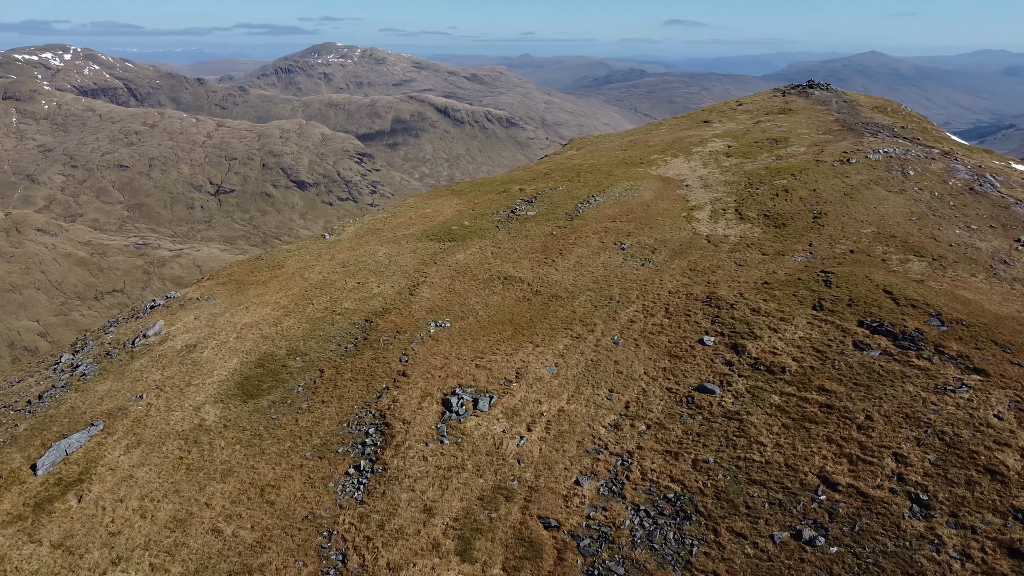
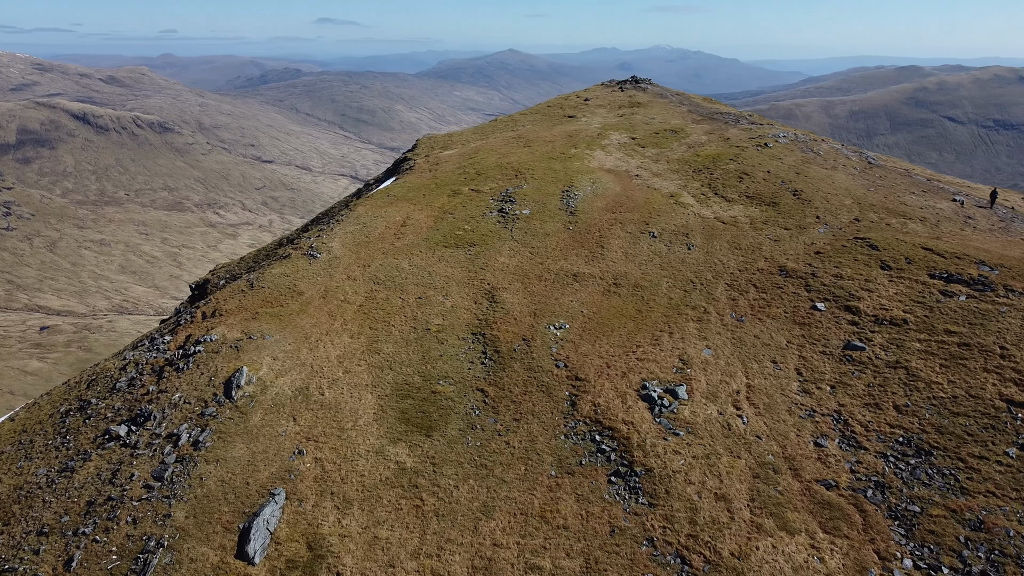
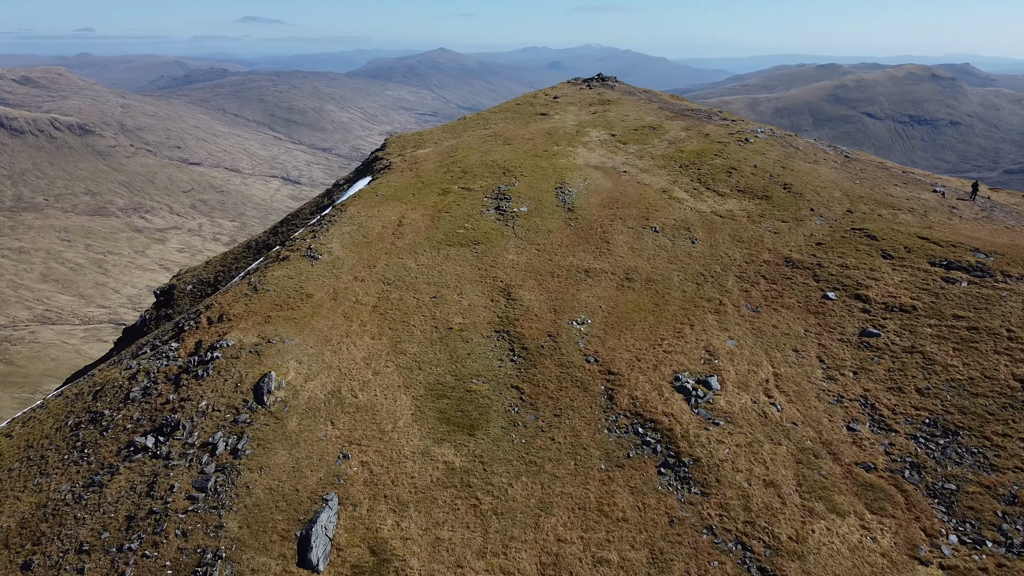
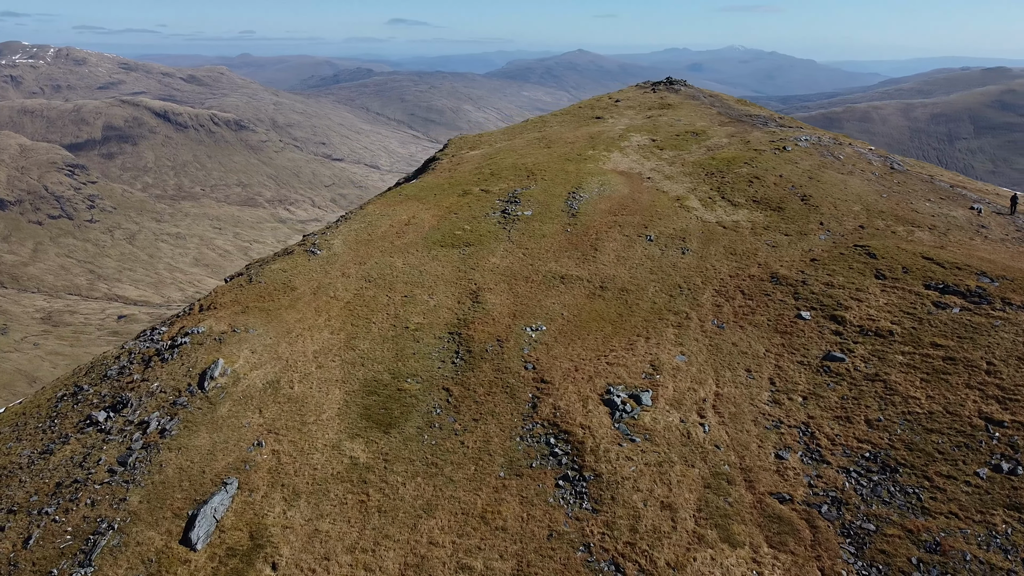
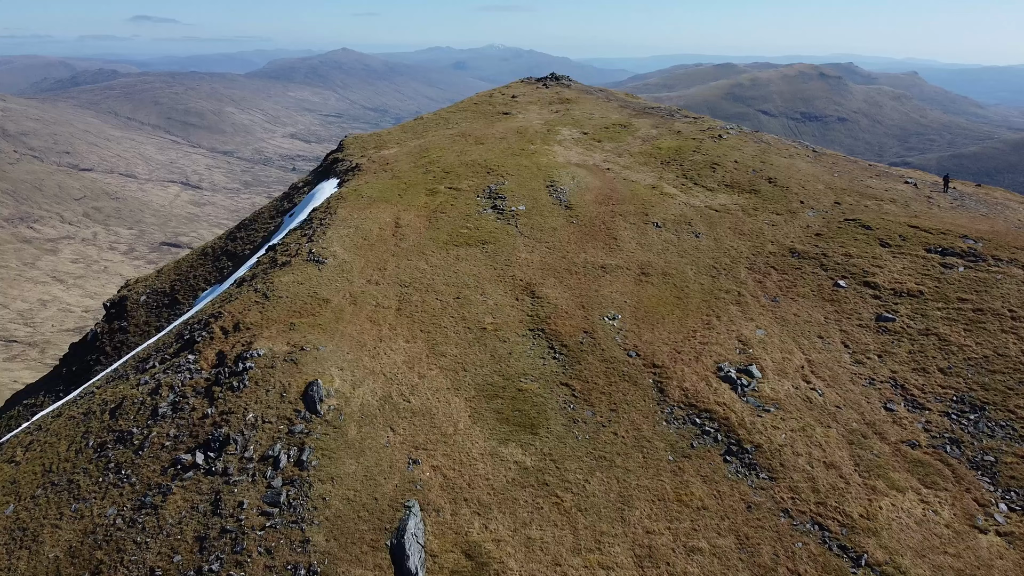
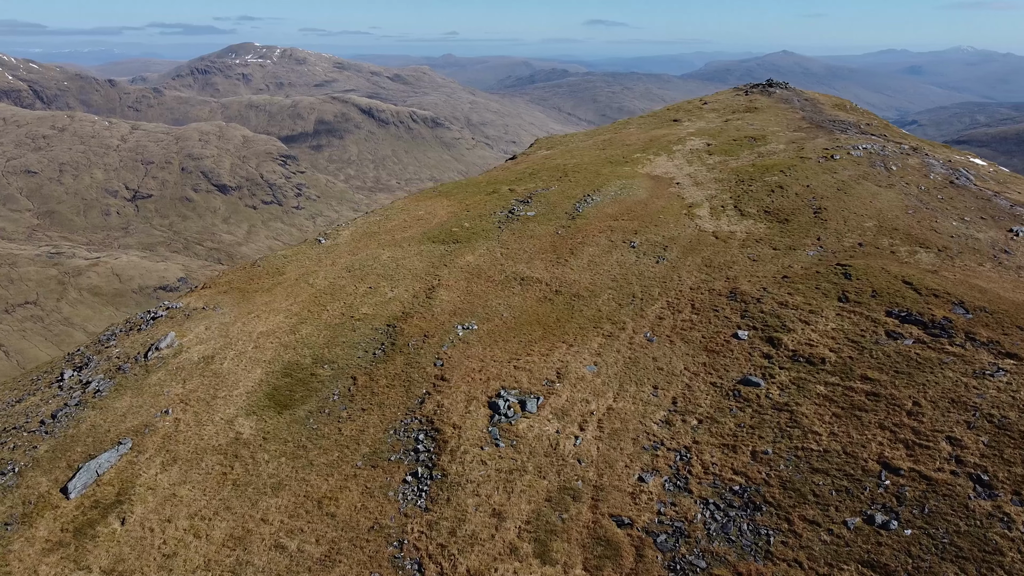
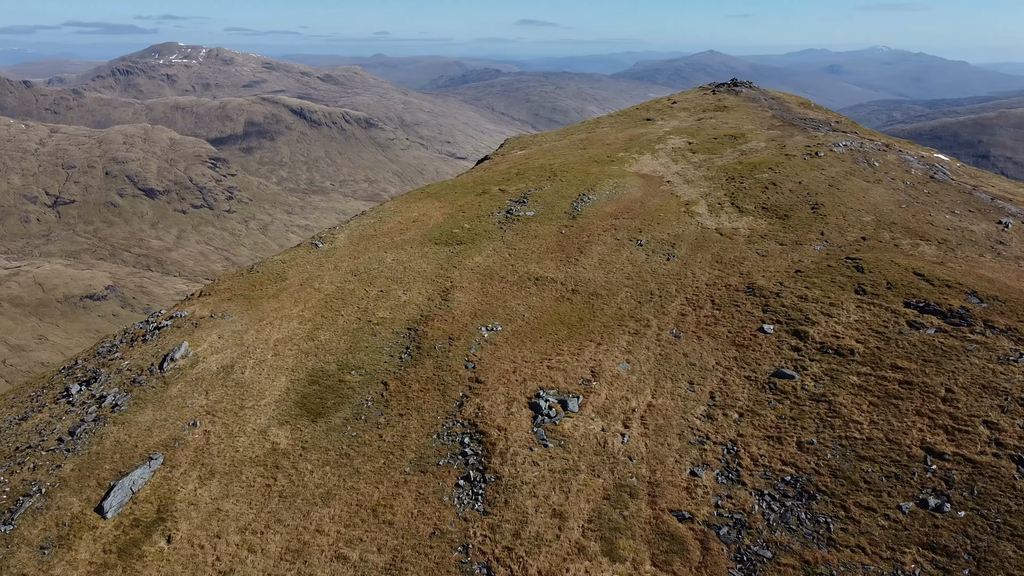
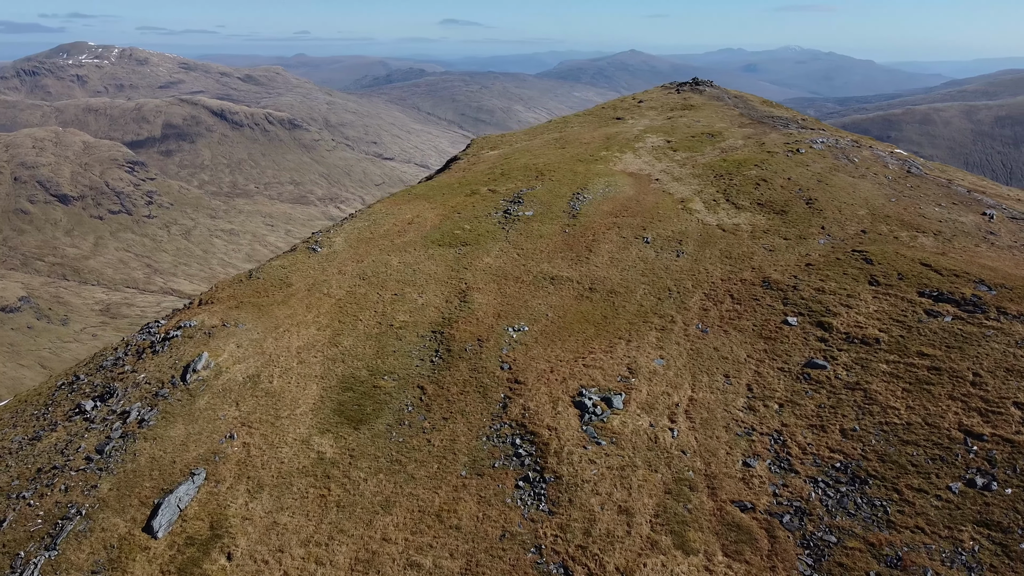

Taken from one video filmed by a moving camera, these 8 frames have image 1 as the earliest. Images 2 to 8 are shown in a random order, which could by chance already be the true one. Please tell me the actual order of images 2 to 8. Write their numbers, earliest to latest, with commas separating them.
6, 7, 8, 4, 2, 3, 5
